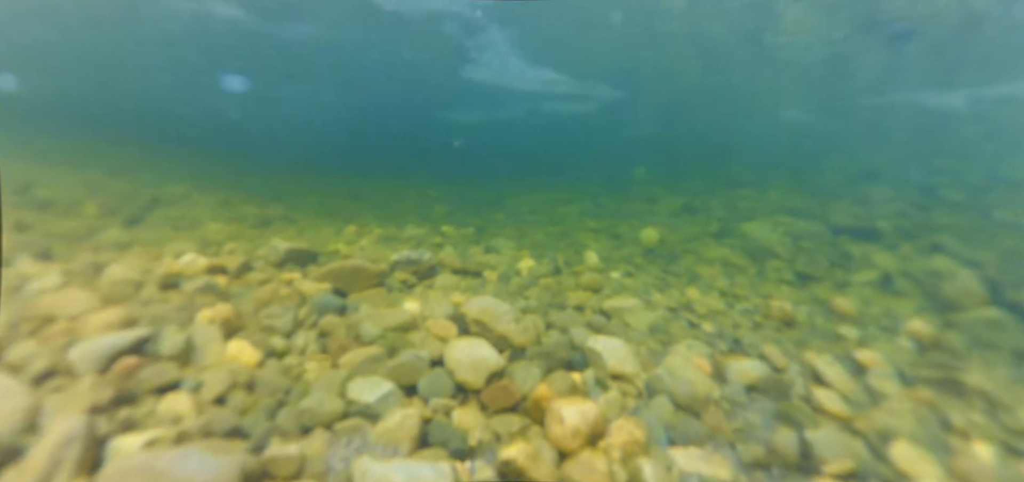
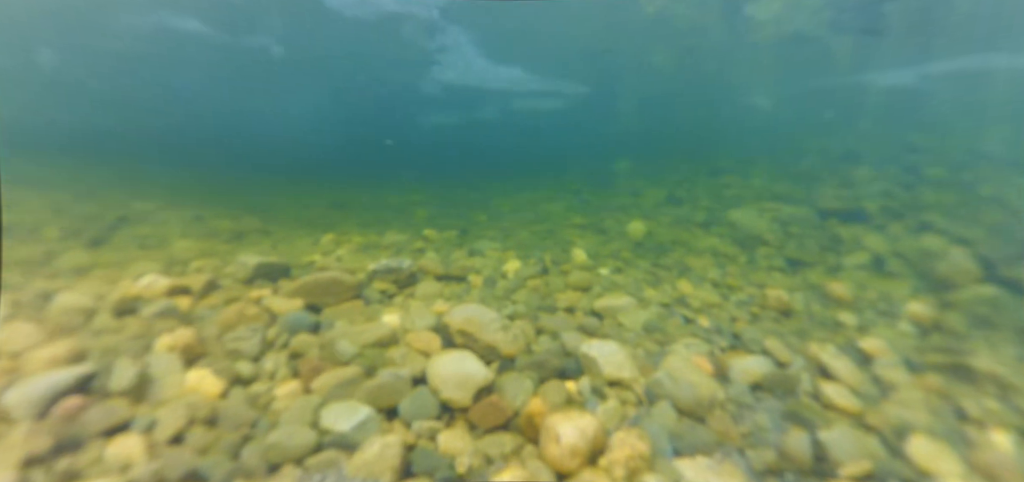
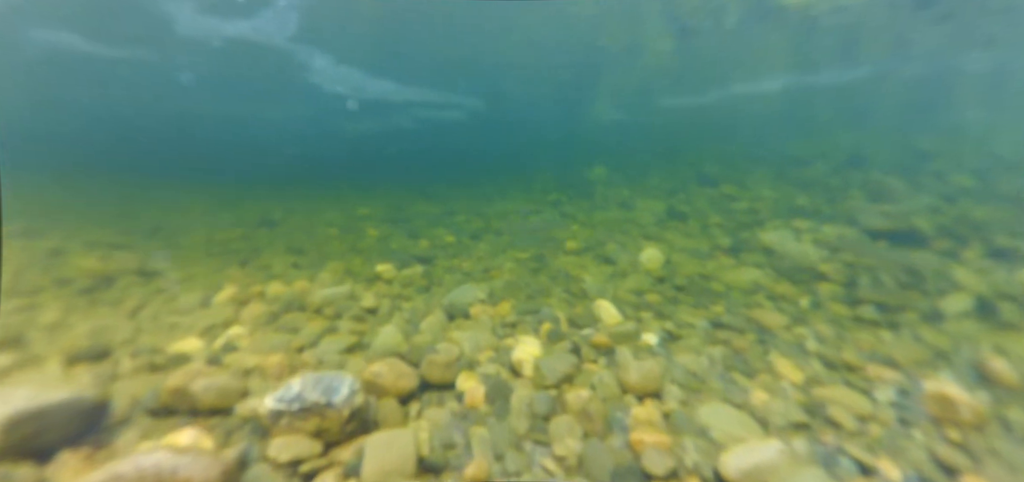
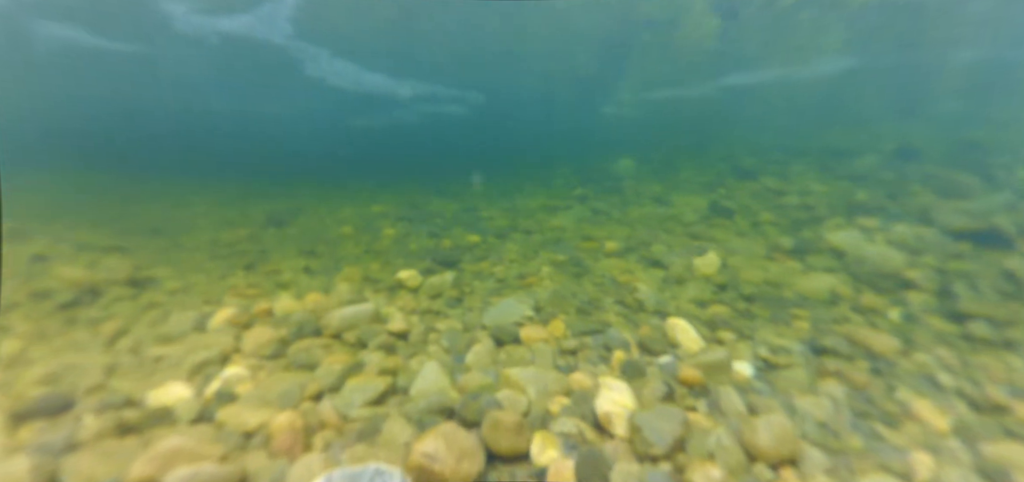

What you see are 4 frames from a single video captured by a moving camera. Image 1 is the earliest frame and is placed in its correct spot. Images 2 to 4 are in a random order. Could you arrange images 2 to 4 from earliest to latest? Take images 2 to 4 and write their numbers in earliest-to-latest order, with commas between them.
2, 3, 4
